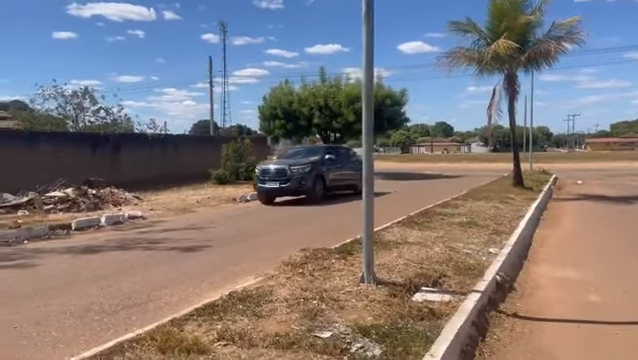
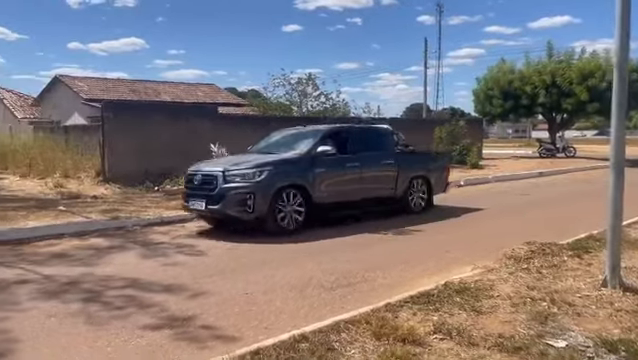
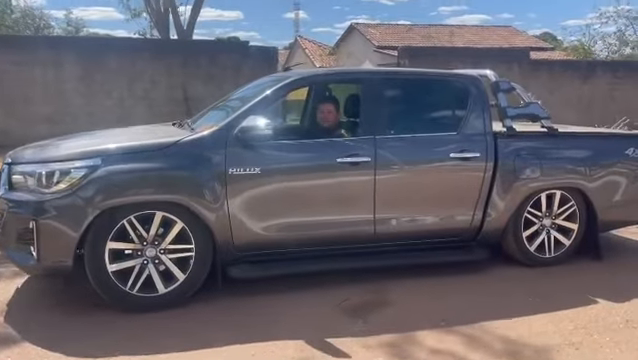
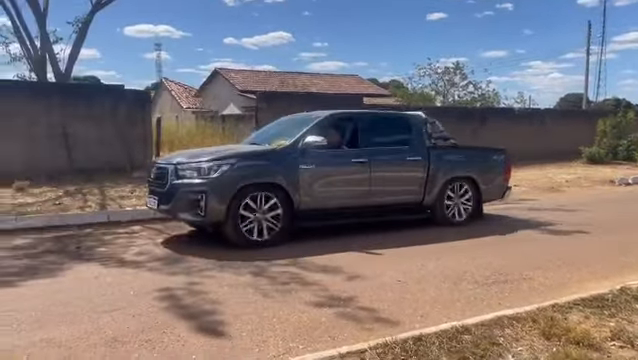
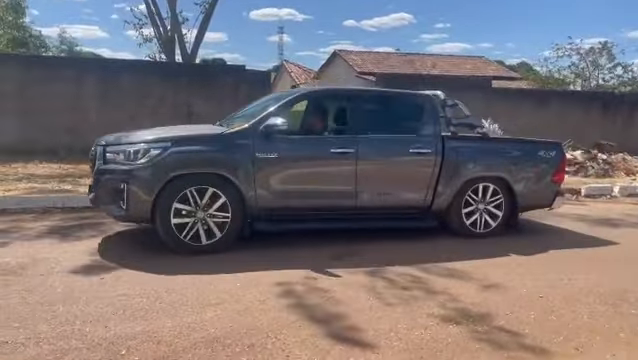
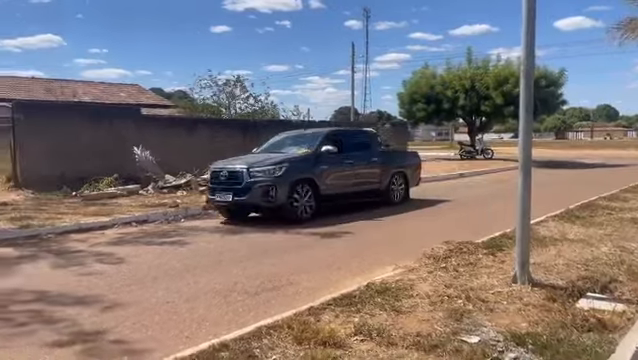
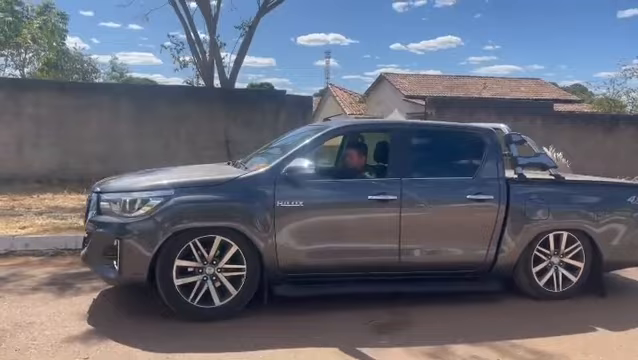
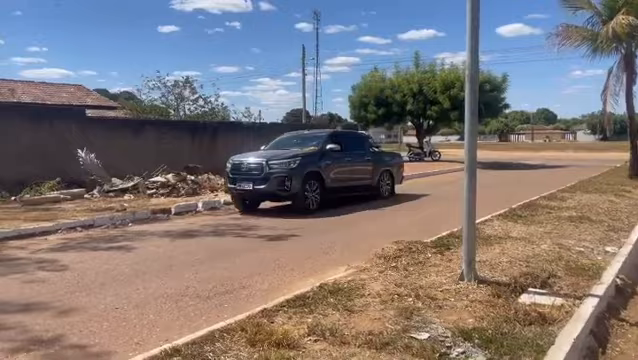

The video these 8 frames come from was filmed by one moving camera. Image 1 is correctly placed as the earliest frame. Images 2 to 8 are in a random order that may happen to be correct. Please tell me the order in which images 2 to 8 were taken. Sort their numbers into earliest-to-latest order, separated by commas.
8, 6, 2, 4, 5, 7, 3
